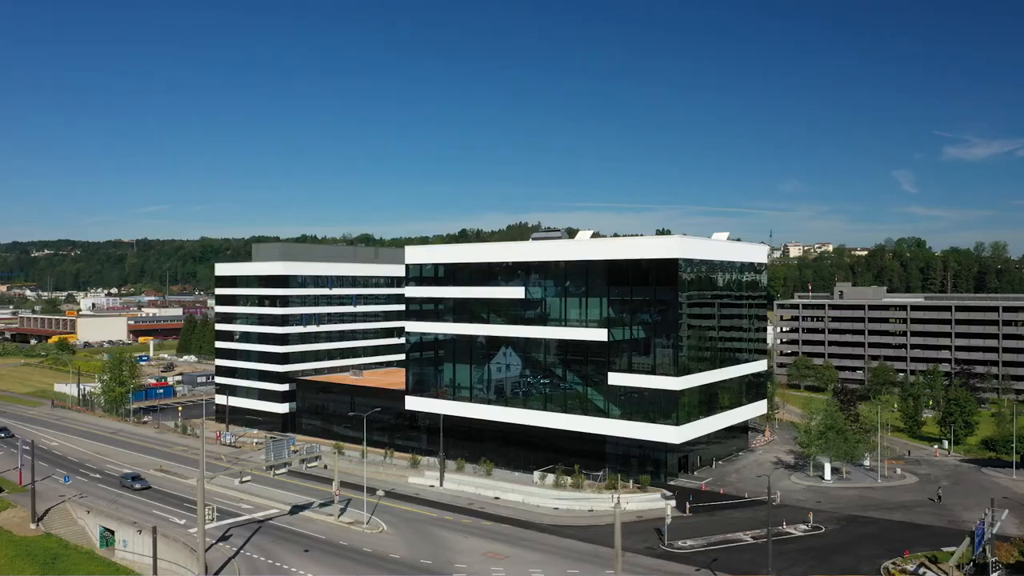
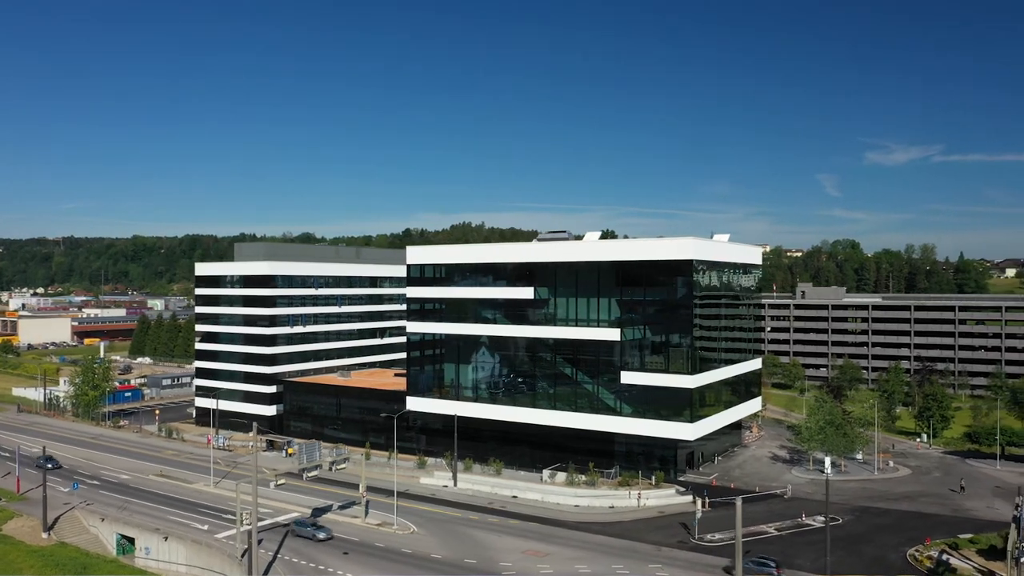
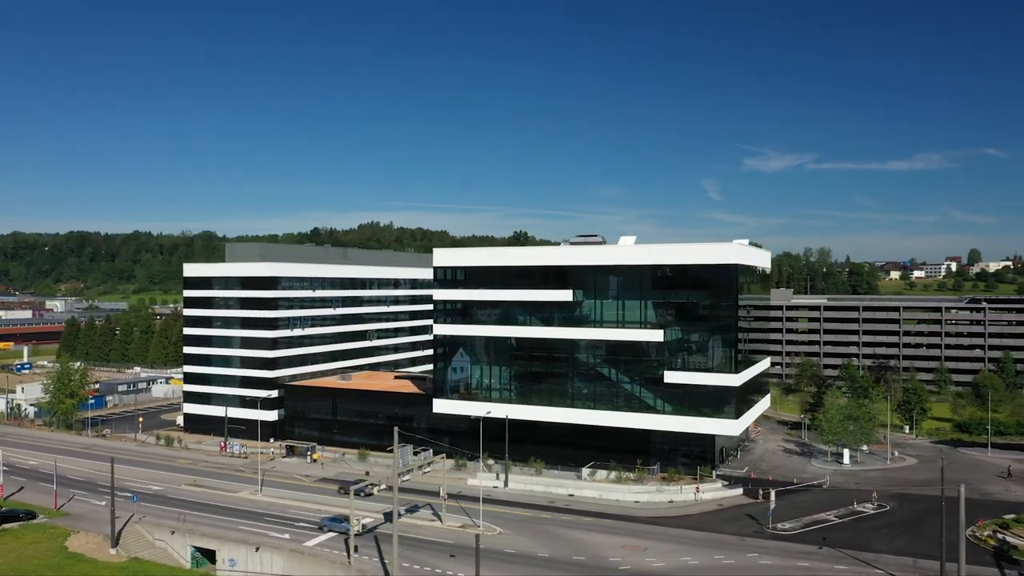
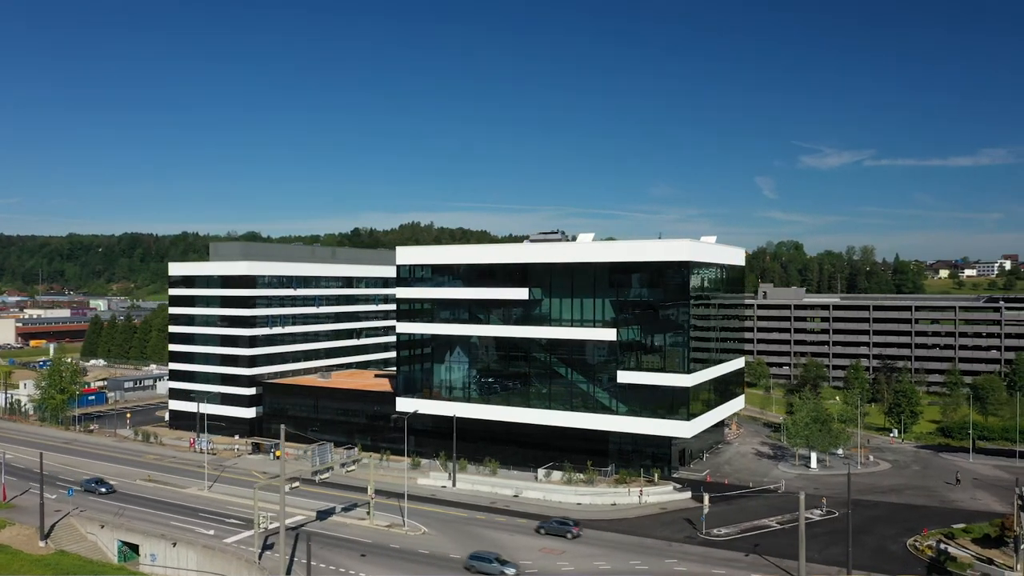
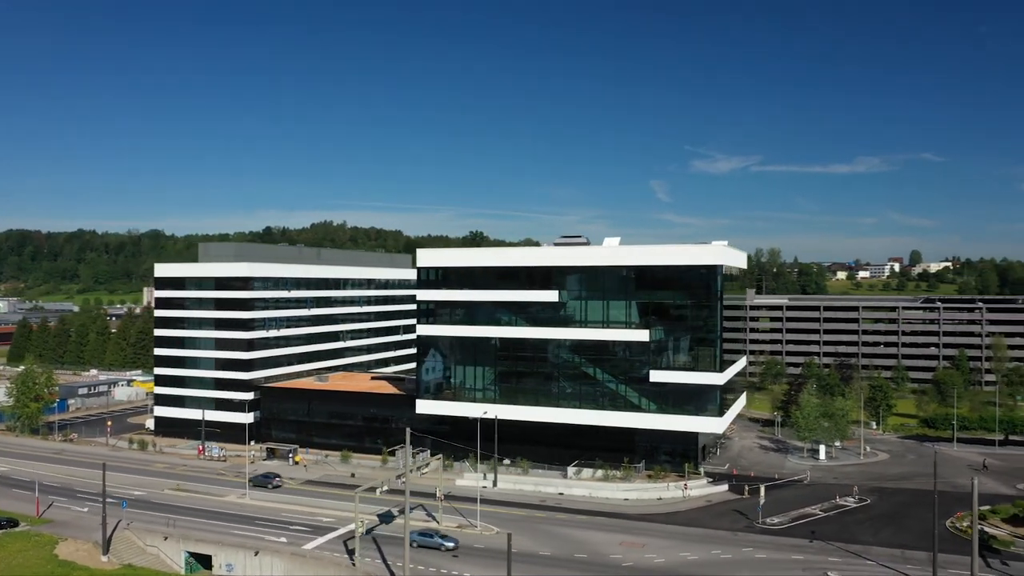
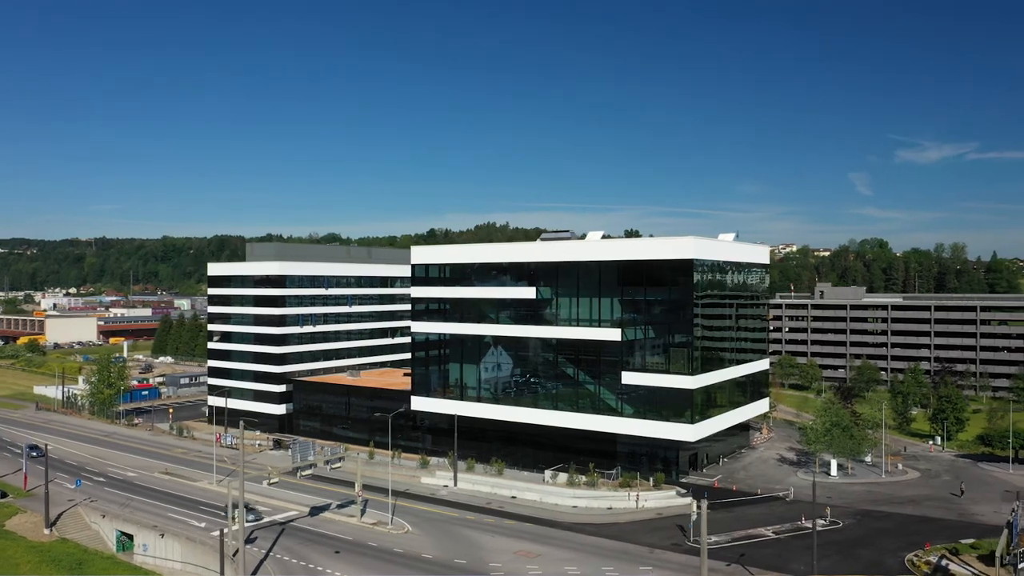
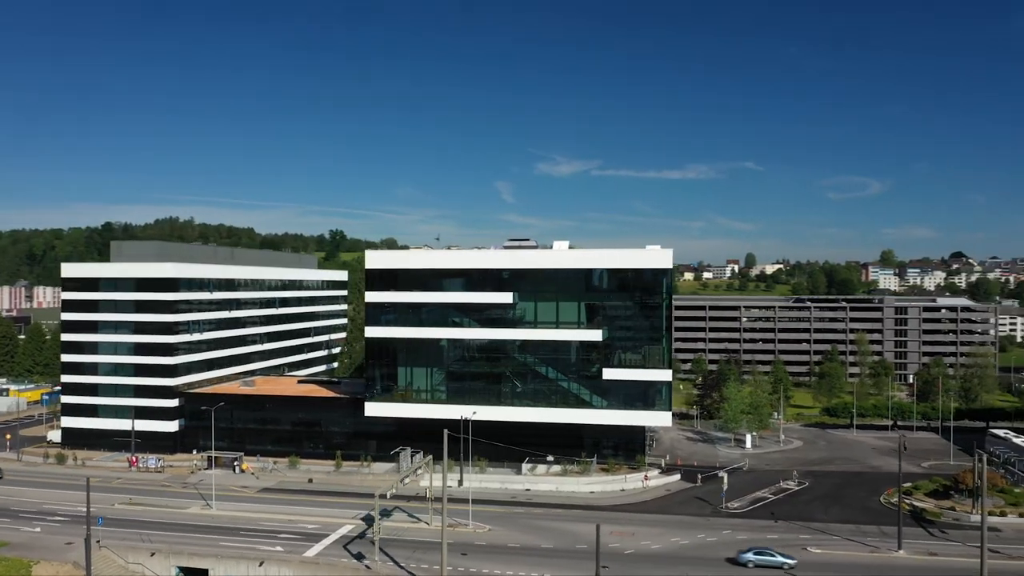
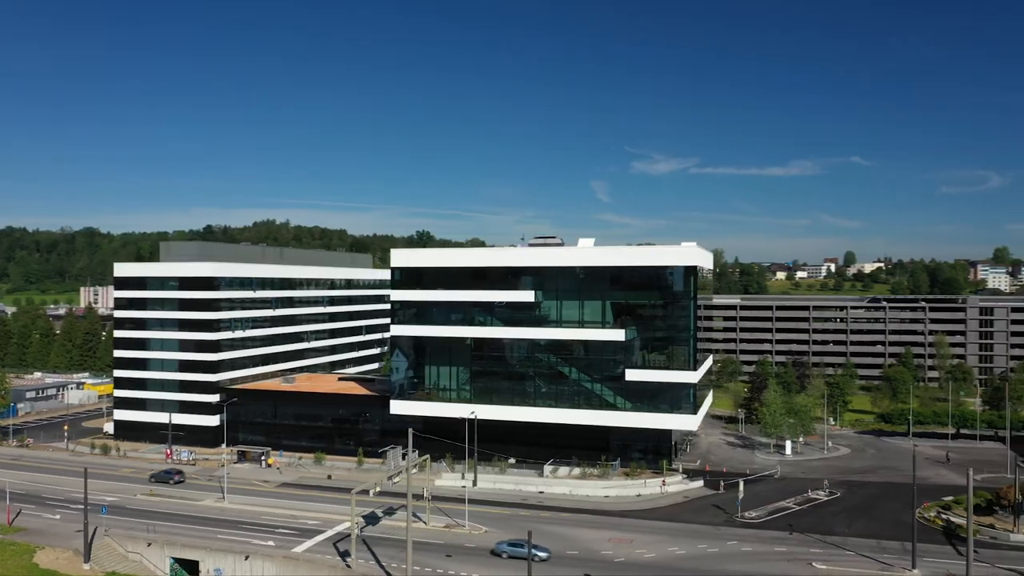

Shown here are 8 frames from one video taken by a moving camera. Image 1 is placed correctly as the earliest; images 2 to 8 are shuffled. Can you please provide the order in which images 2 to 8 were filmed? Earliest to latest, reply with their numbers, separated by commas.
6, 2, 4, 3, 5, 8, 7
